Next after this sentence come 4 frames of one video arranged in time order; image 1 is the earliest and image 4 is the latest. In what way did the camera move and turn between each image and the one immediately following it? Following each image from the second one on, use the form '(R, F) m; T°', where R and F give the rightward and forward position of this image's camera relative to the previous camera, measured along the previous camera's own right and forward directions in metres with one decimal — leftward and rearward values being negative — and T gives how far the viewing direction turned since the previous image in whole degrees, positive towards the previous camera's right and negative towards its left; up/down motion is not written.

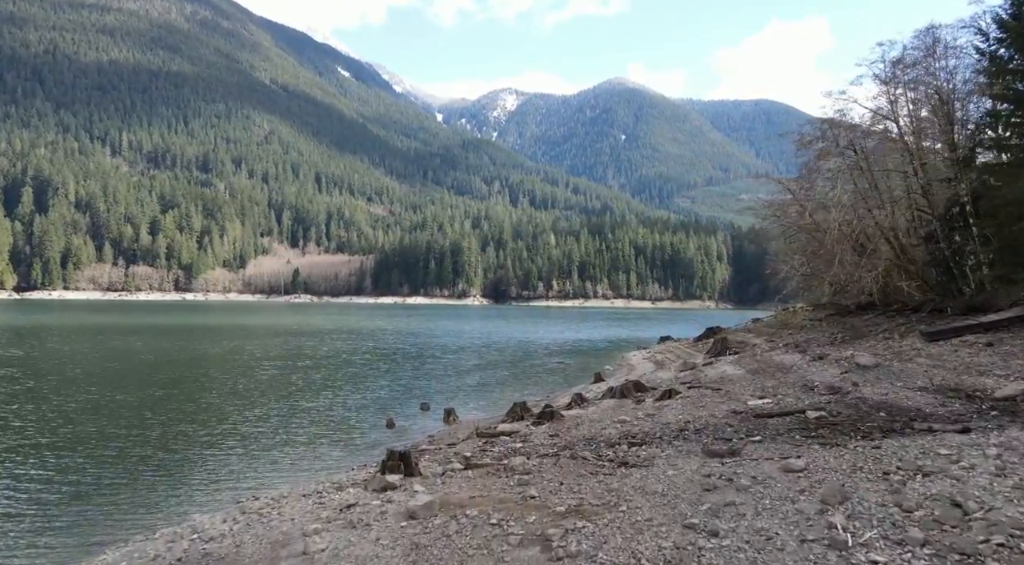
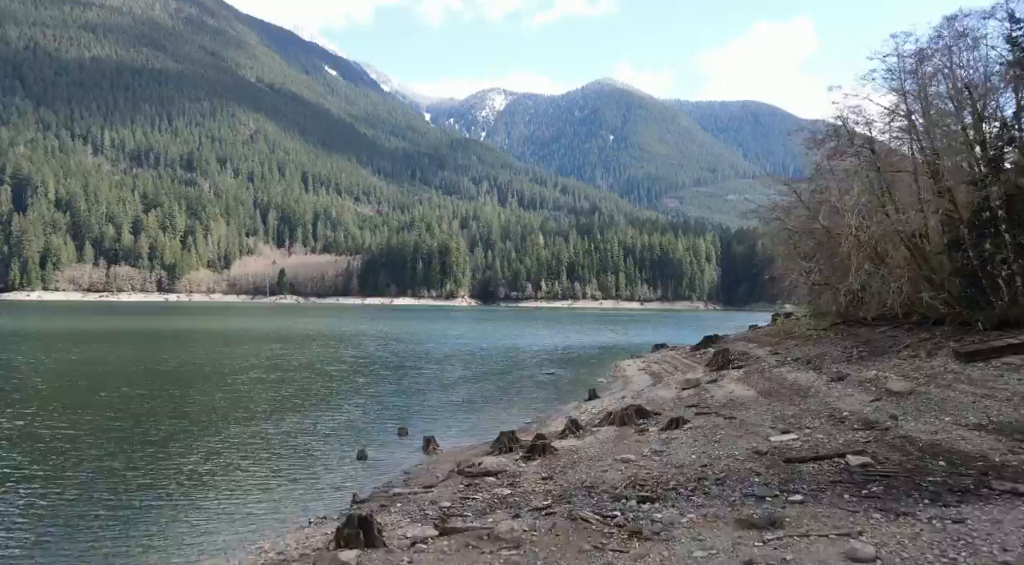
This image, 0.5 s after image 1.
(0.0, +2.4) m; +1°
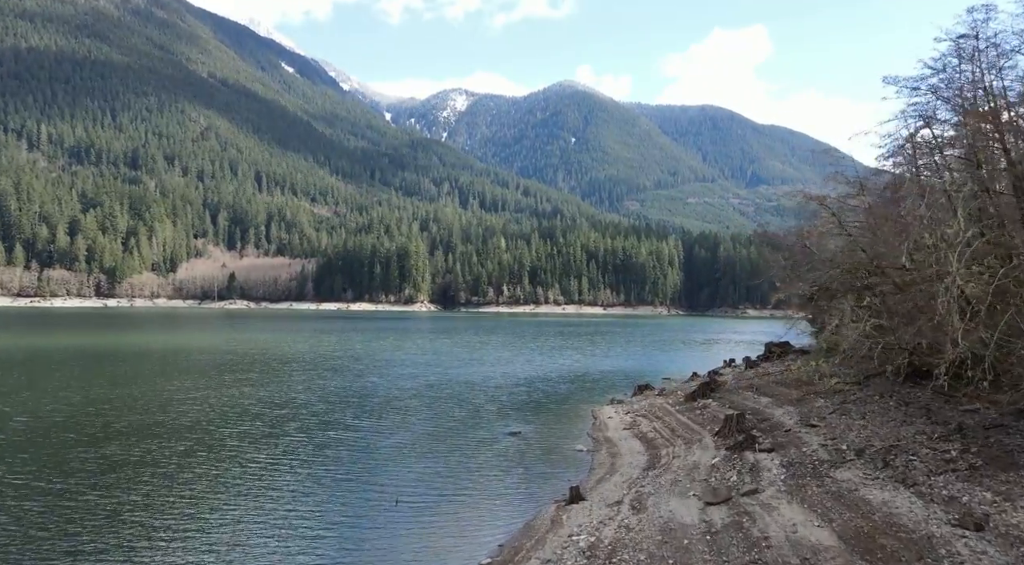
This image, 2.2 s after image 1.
(+0.2, +8.3) m; +2°
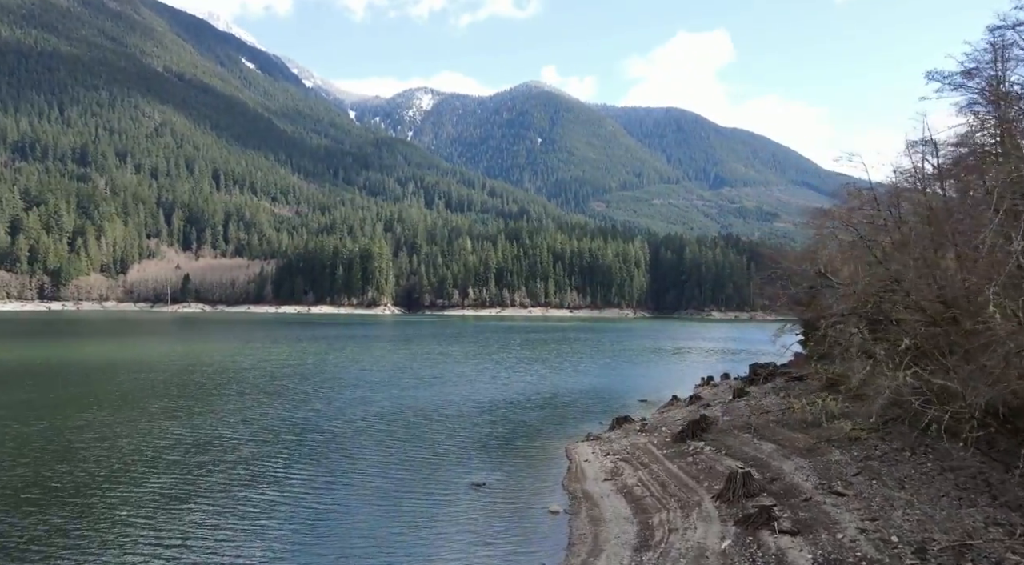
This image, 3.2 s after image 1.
(+0.1, +4.9) m; +2°
